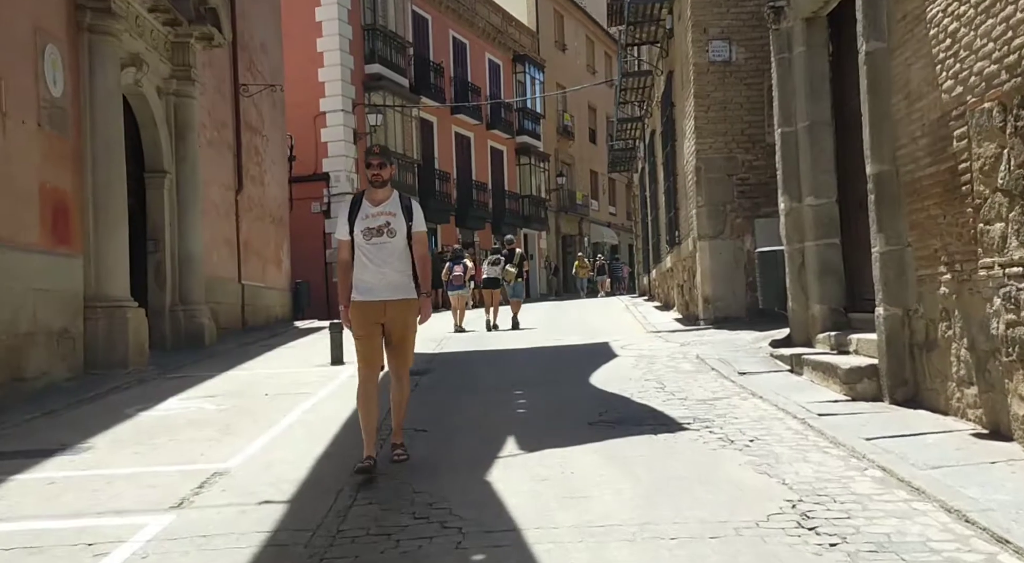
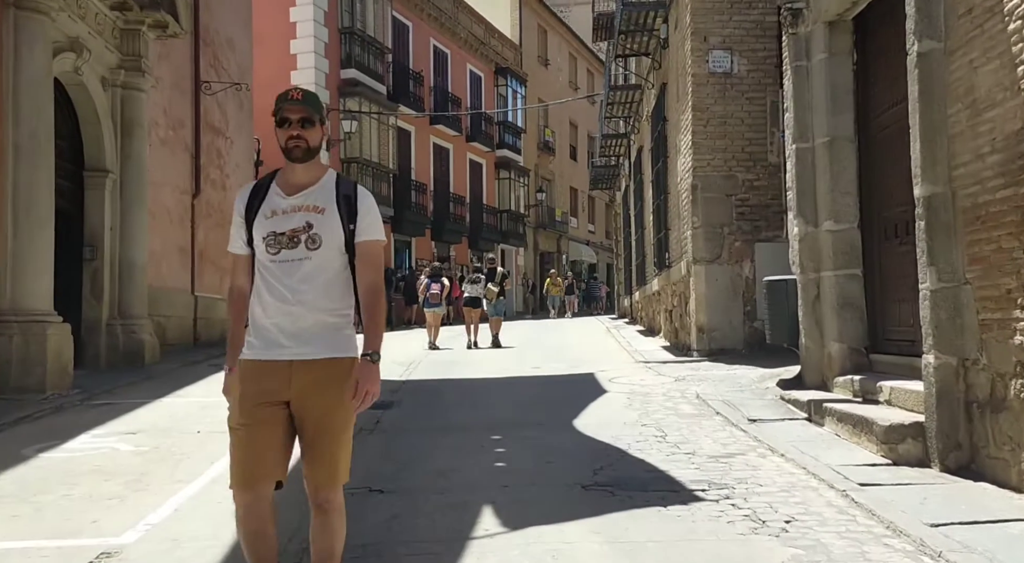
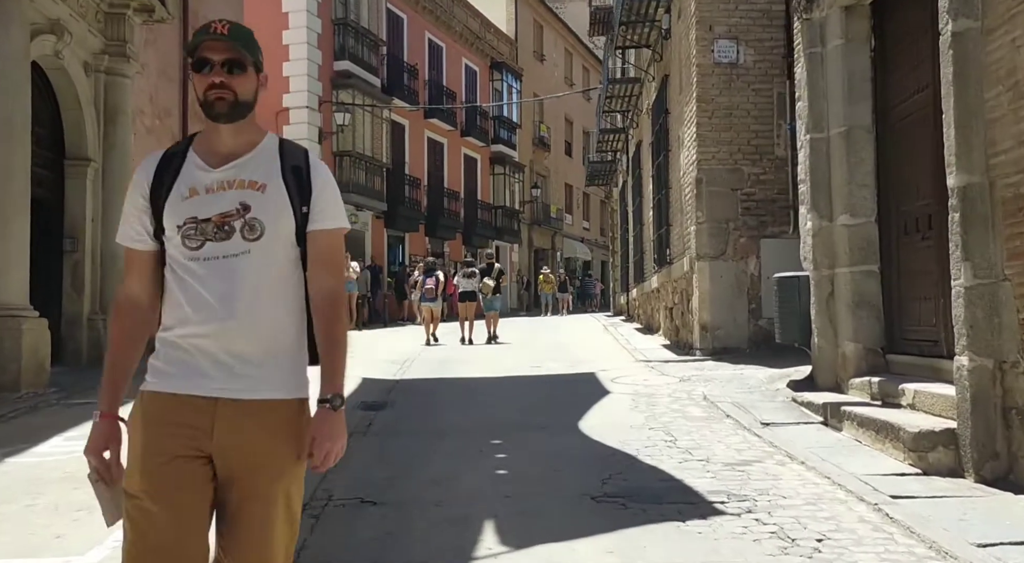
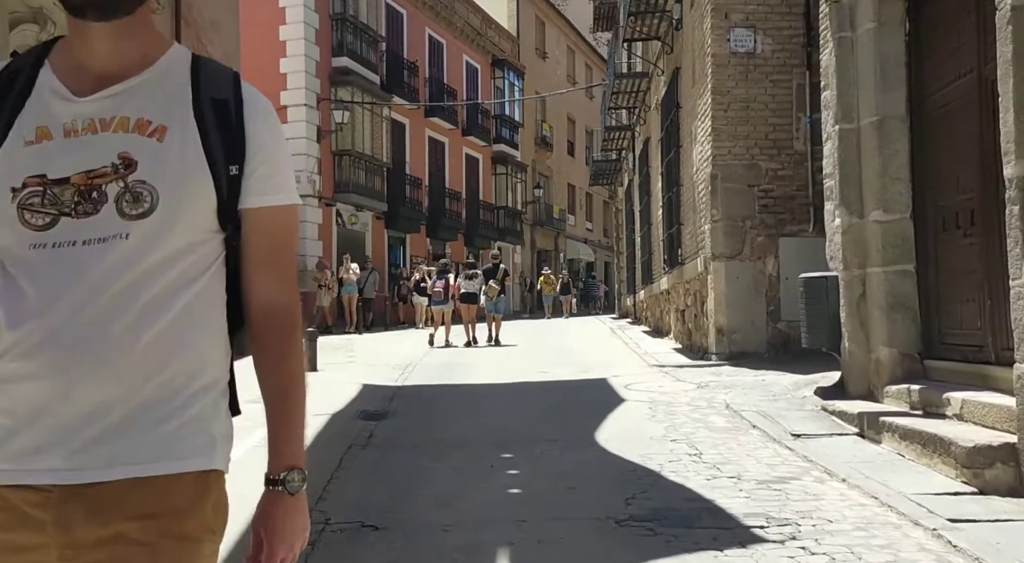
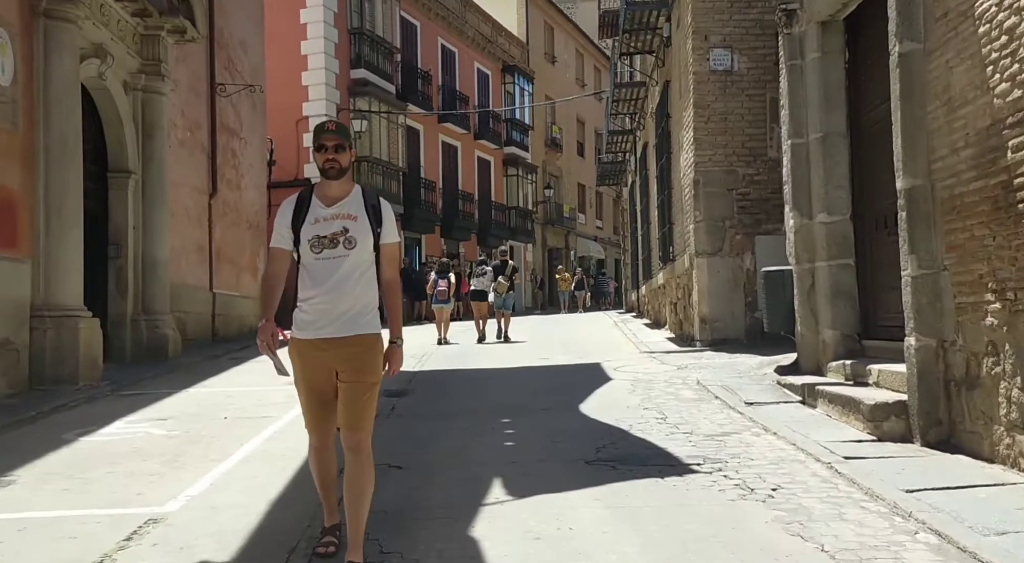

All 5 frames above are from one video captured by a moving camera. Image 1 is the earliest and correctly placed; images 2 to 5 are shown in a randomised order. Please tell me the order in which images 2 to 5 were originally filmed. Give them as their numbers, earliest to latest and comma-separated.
5, 2, 3, 4
